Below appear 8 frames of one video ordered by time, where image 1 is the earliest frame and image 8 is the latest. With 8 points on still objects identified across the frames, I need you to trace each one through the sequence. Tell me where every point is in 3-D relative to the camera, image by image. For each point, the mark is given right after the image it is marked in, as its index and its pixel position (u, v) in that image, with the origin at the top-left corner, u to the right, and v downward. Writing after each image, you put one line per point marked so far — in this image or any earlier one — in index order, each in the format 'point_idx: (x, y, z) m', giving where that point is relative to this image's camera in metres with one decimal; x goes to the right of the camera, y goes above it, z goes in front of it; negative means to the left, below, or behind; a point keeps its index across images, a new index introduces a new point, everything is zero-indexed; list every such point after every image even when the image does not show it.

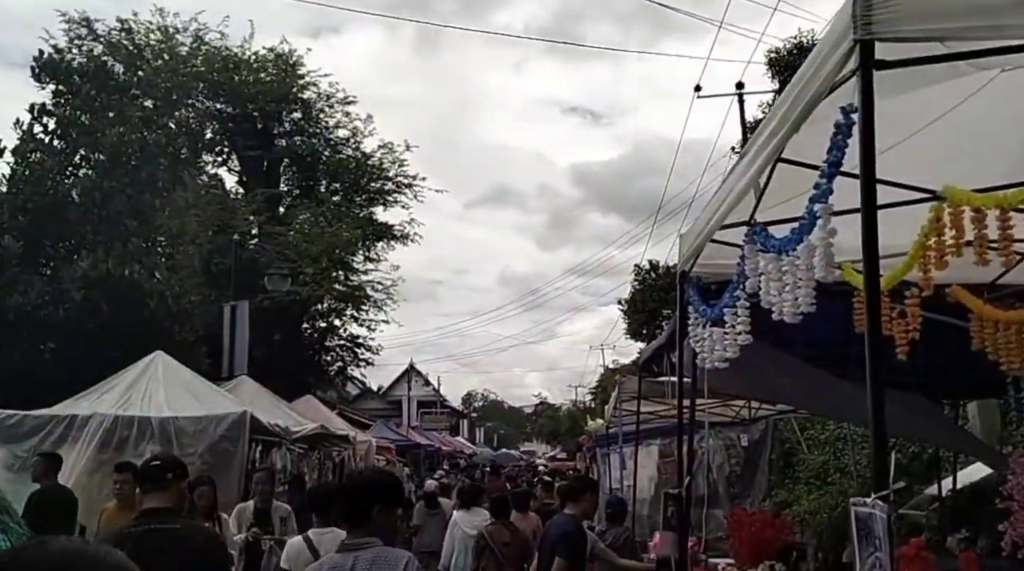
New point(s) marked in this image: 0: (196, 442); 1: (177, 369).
0: (-3.2, -1.6, +10.0) m
1: (-3.6, -0.9, +10.9) m
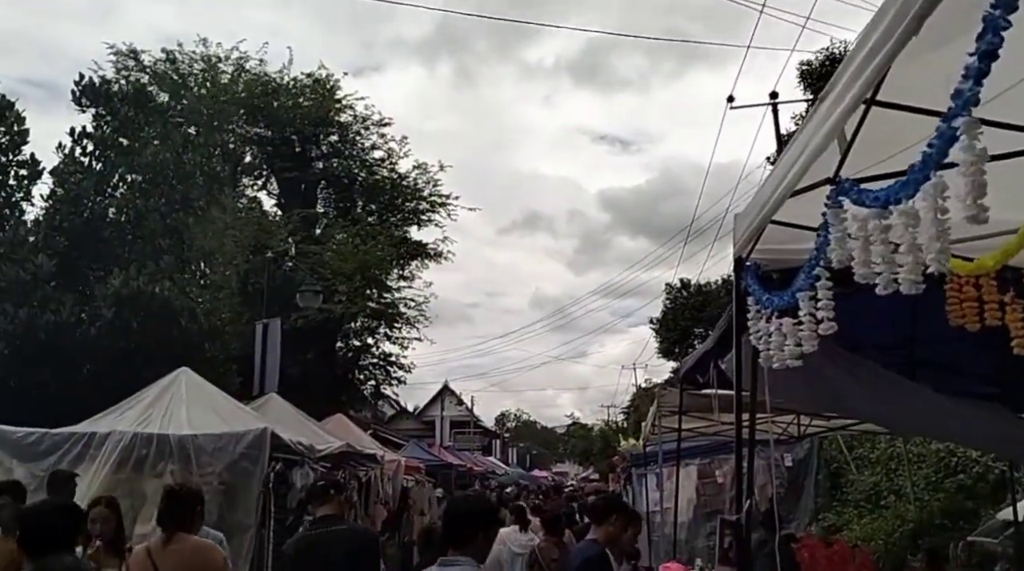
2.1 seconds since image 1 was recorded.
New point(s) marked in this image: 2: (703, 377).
0: (-2.9, -1.7, +9.5) m
1: (-3.2, -1.1, +10.4) m
2: (+1.3, -0.6, +6.8) m
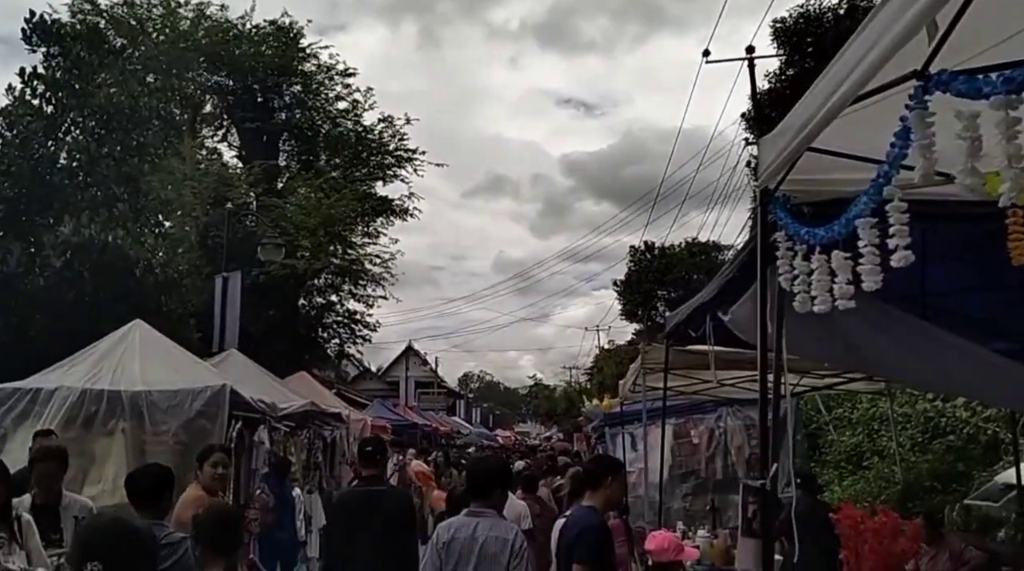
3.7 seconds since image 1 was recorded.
0: (-3.1, -1.2, +8.9) m
1: (-3.5, -0.5, +9.8) m
2: (+1.2, -0.3, +6.4) m
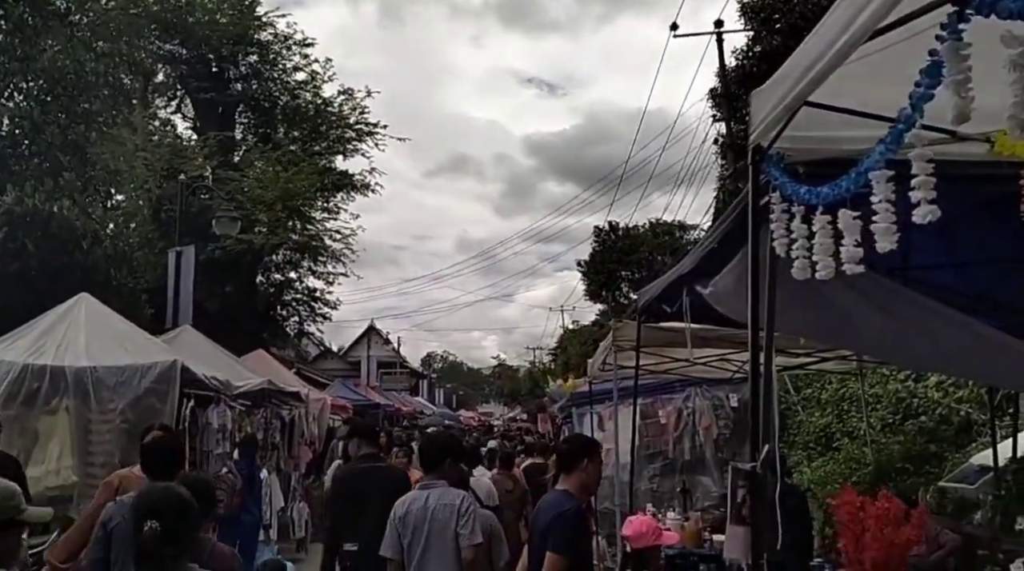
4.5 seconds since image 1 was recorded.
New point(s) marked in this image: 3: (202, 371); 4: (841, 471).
0: (-3.4, -0.9, +8.5) m
1: (-3.8, -0.3, +9.3) m
2: (+1.0, -0.1, +6.1) m
3: (-3.2, -0.9, +10.3) m
4: (+3.4, -1.9, +10.3) m
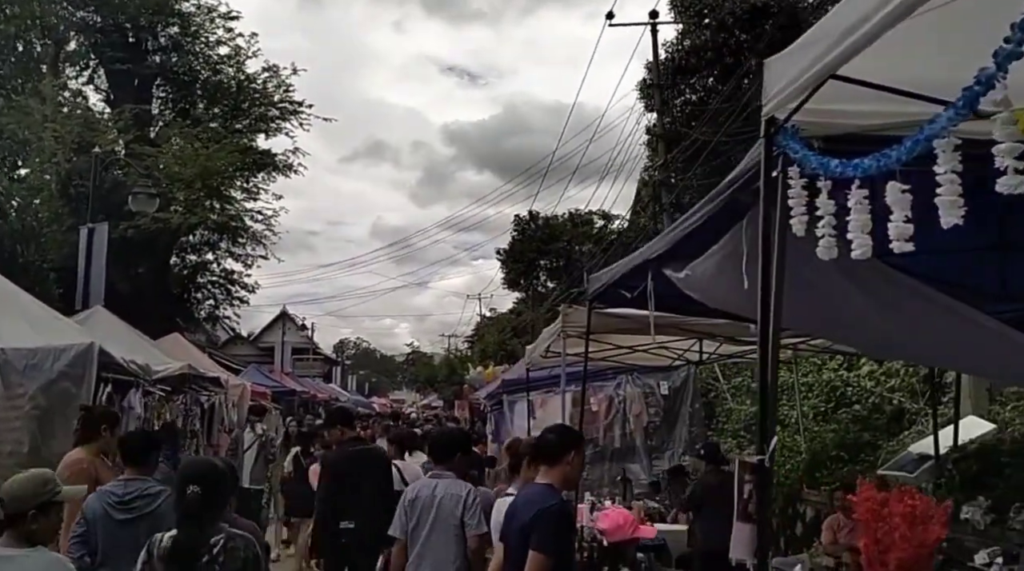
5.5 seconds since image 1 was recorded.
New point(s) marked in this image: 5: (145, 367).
0: (-3.9, -0.8, +7.9) m
1: (-4.4, -0.1, +8.7) m
2: (+0.7, 0.0, +5.9) m
3: (-3.9, -0.7, +9.8) m
4: (+2.7, -1.8, +10.3) m
5: (-3.7, -0.8, +10.0) m
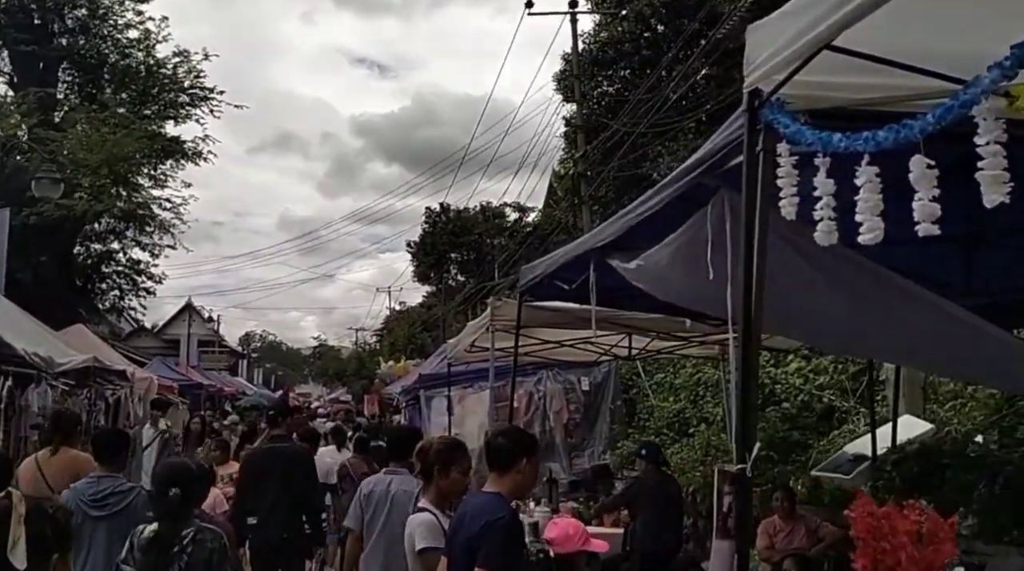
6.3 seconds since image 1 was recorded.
0: (-4.4, -0.7, +7.3) m
1: (-5.0, +0.1, +8.1) m
2: (+0.3, 0.0, +5.7) m
3: (-4.5, -0.6, +9.2) m
4: (+1.9, -1.8, +10.3) m
5: (-4.4, -0.7, +9.5) m
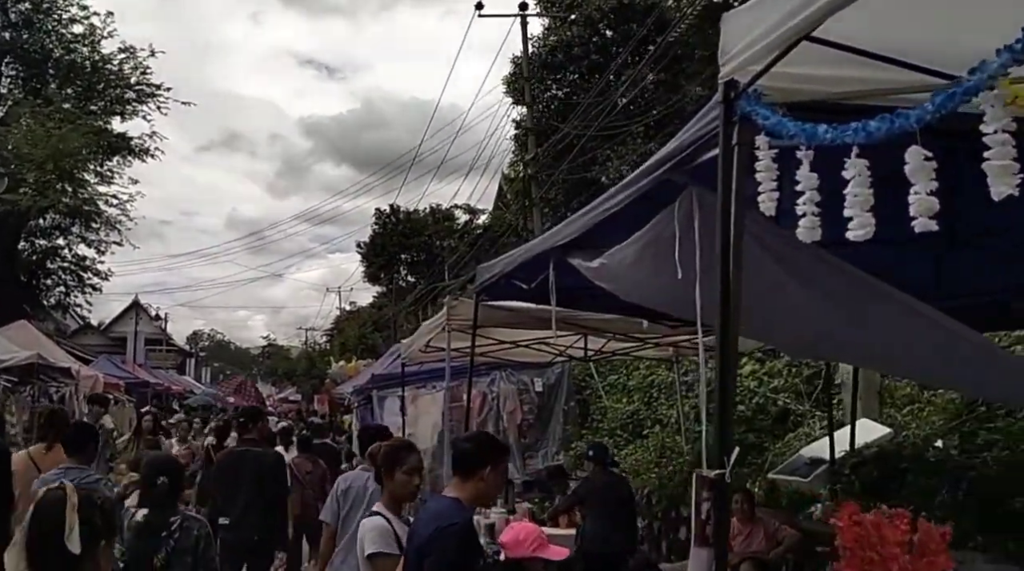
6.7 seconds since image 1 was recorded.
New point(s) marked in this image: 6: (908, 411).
0: (-4.7, -0.6, +7.0) m
1: (-5.3, +0.1, +7.7) m
2: (+0.1, 0.0, +5.6) m
3: (-4.9, -0.5, +8.8) m
4: (+1.5, -1.8, +10.3) m
5: (-4.8, -0.7, +9.1) m
6: (+3.3, -1.0, +8.2) m
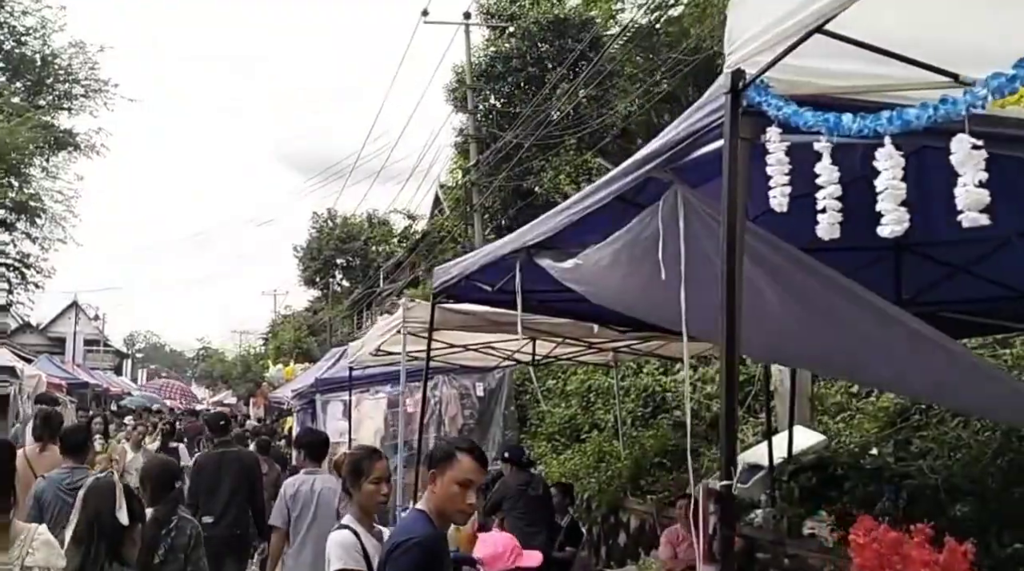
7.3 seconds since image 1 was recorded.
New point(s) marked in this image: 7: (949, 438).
0: (-5.0, -0.5, +6.8) m
1: (-5.6, +0.2, +7.5) m
2: (-0.1, 0.0, +5.6) m
3: (-5.3, -0.5, +8.6) m
4: (+1.0, -1.9, +10.4) m
5: (-5.2, -0.6, +8.9) m
6: (+2.9, -1.1, +8.4) m
7: (+2.9, -1.0, +6.4) m
